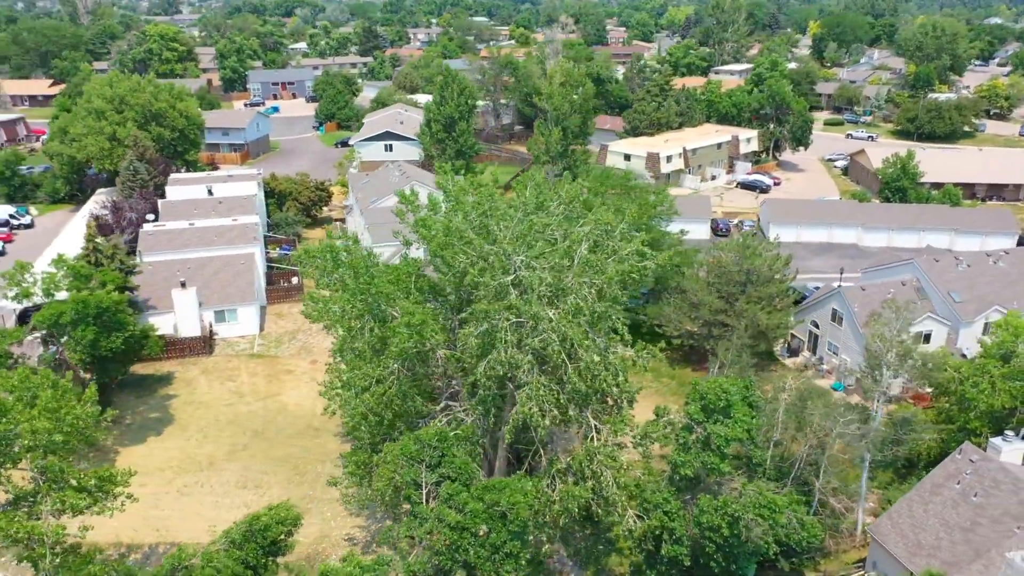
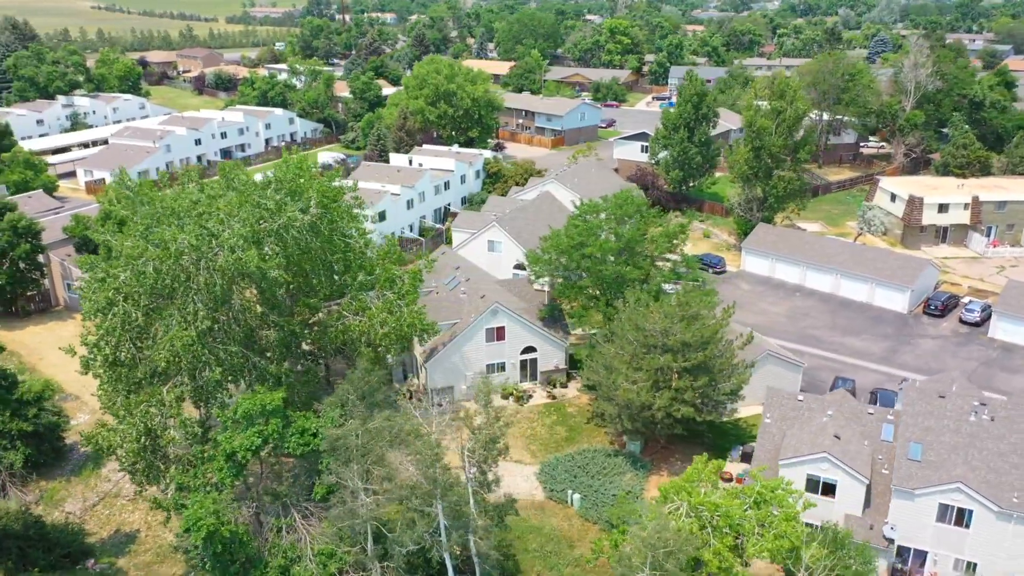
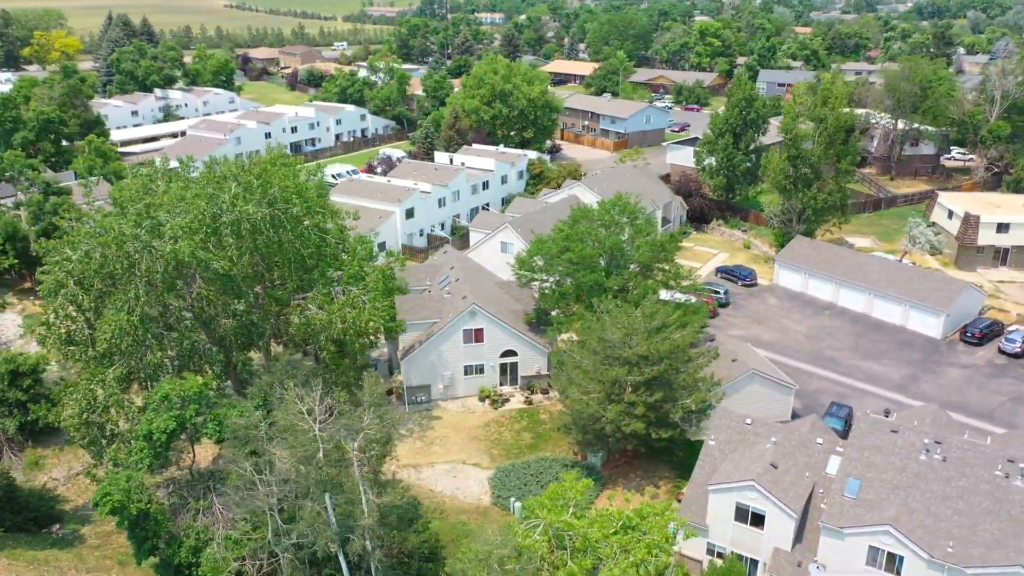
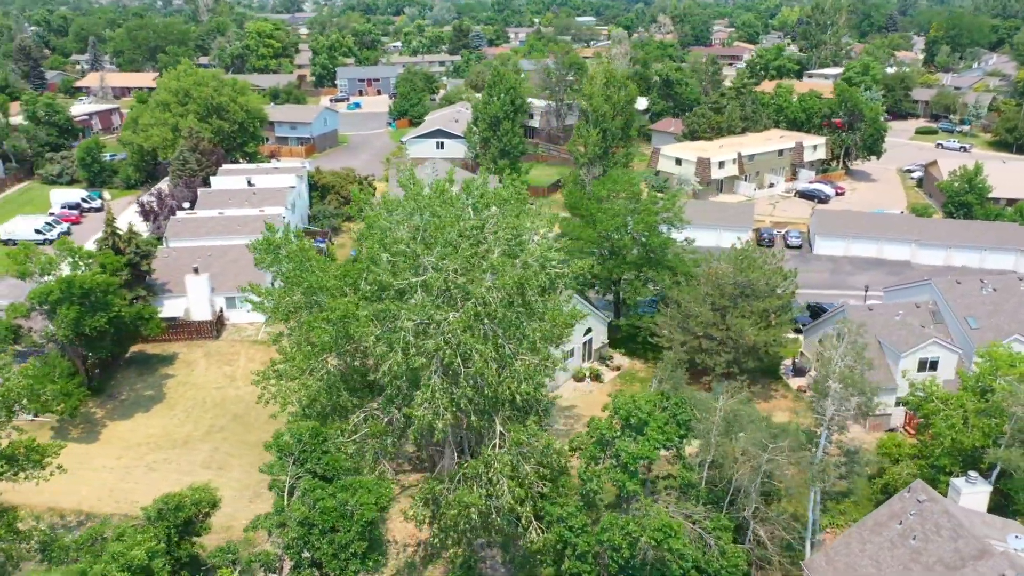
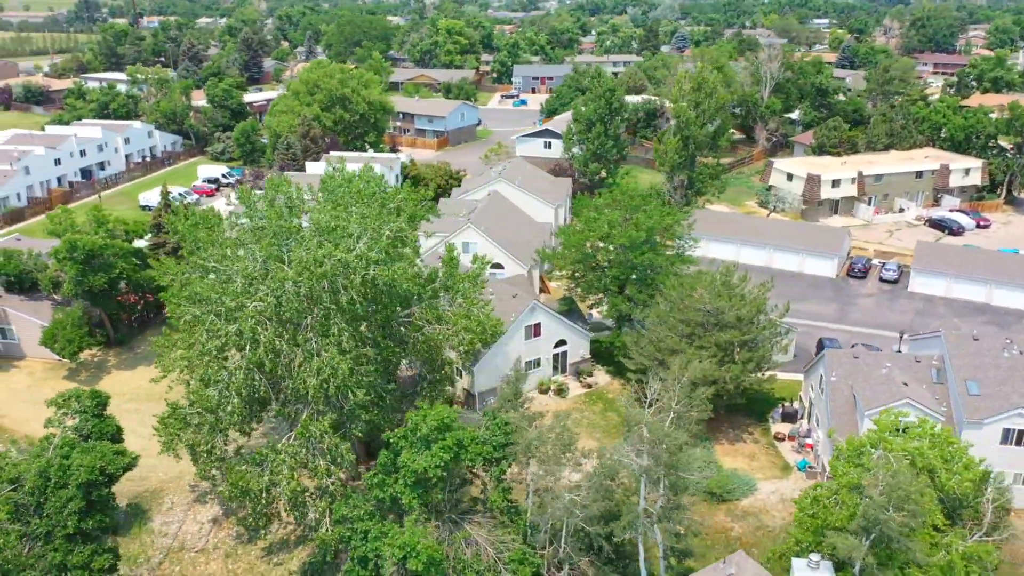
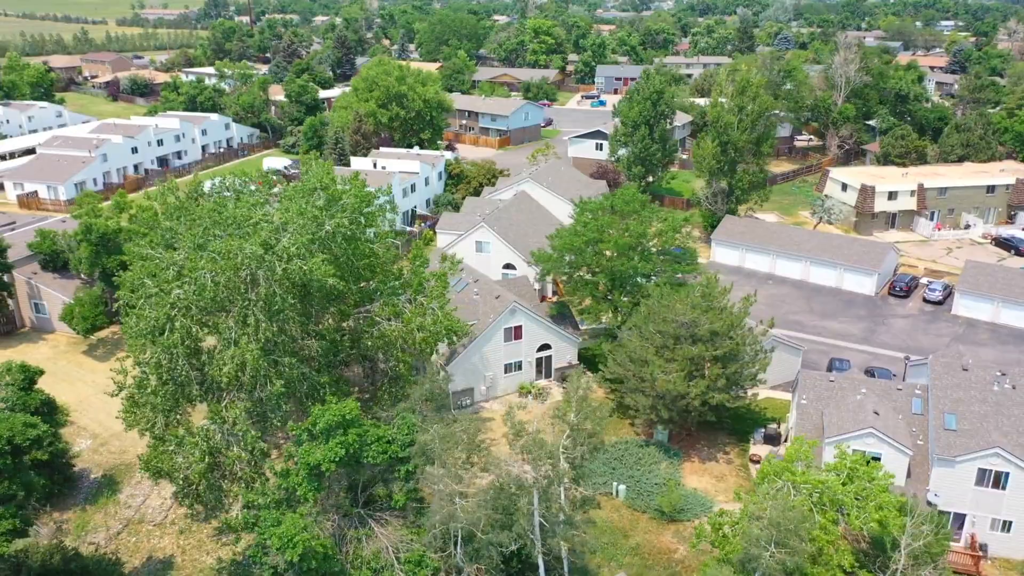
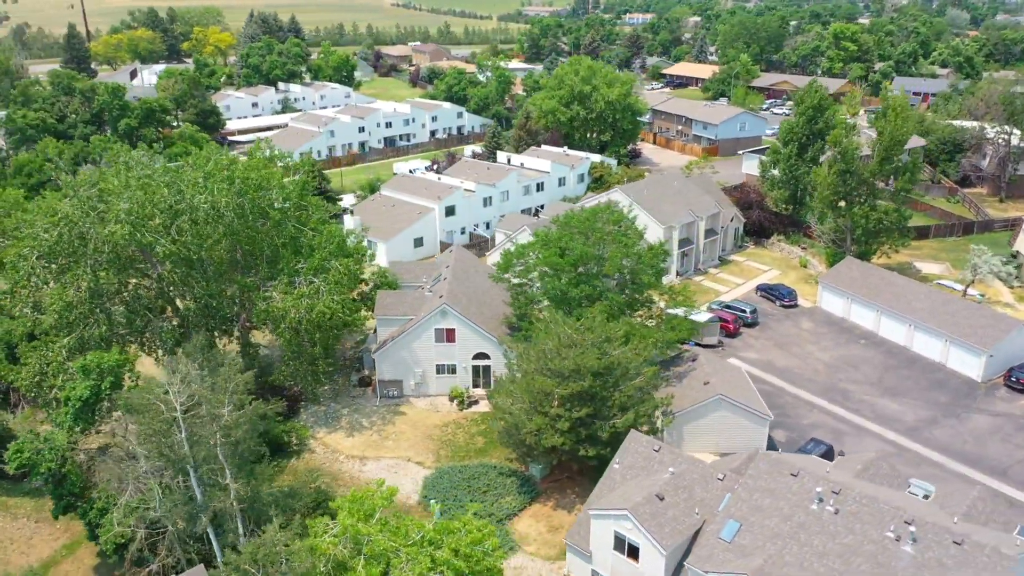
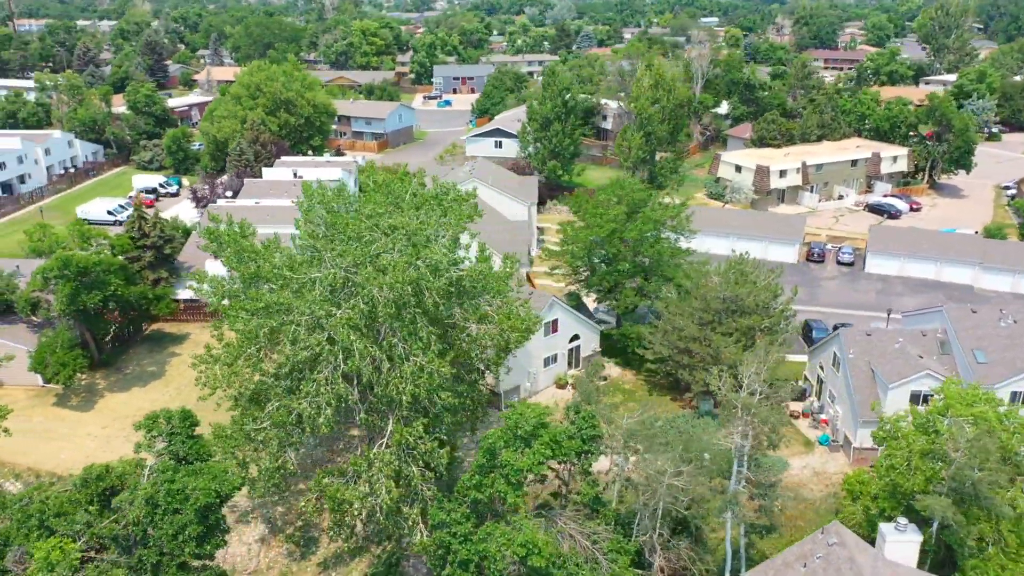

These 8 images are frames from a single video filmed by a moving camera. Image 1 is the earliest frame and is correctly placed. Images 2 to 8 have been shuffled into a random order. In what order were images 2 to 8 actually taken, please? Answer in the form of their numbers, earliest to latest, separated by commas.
4, 8, 5, 6, 2, 3, 7
